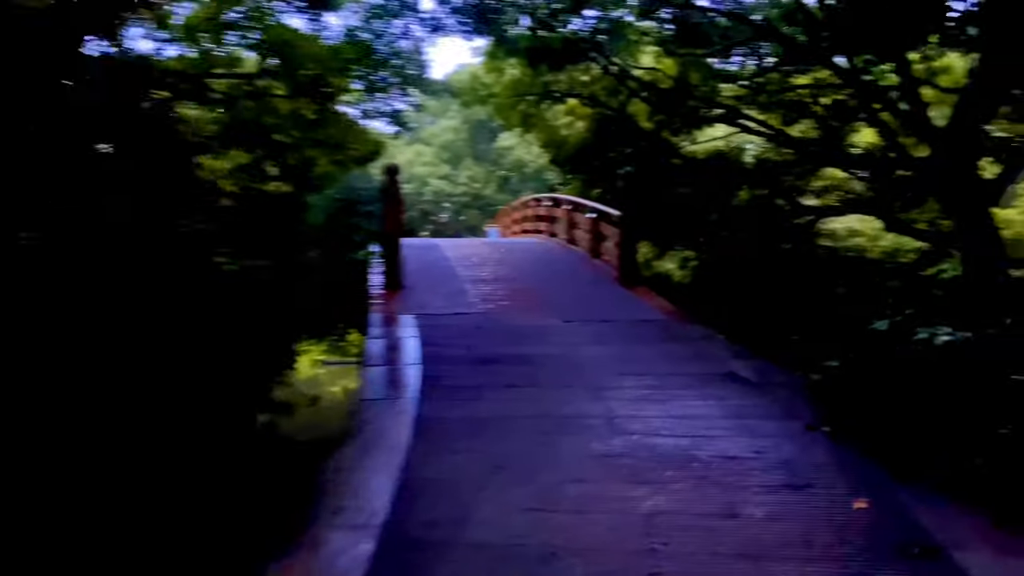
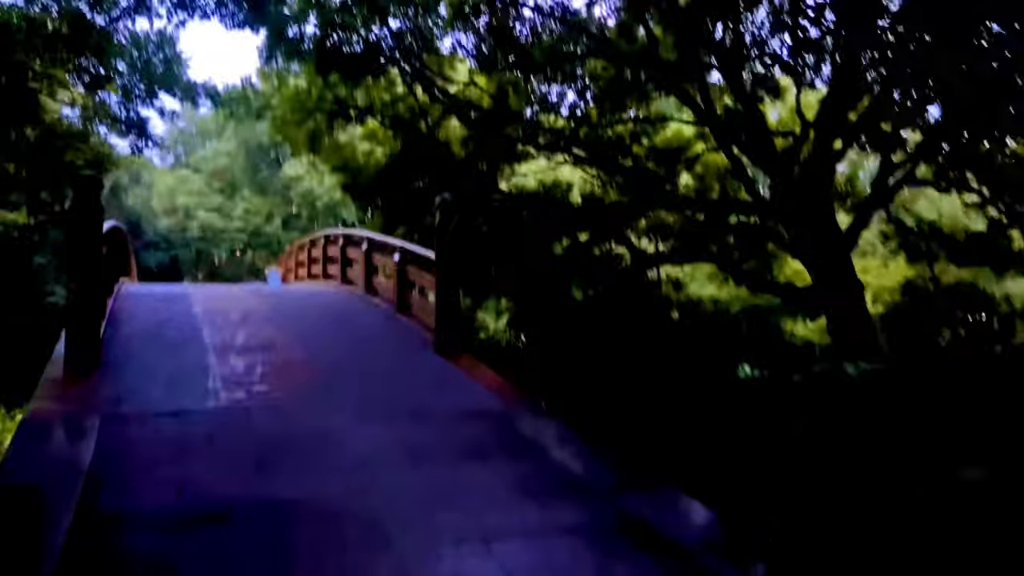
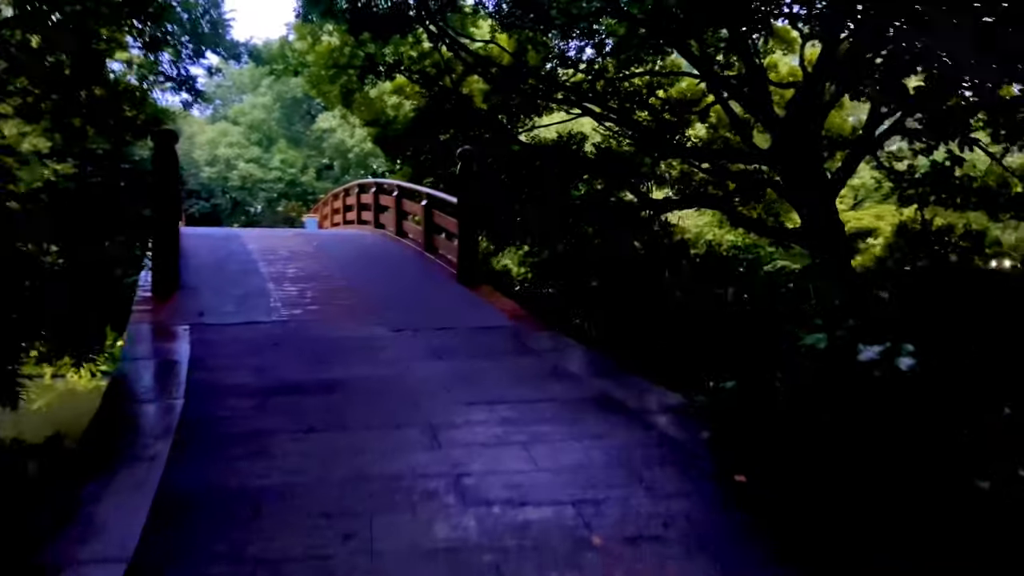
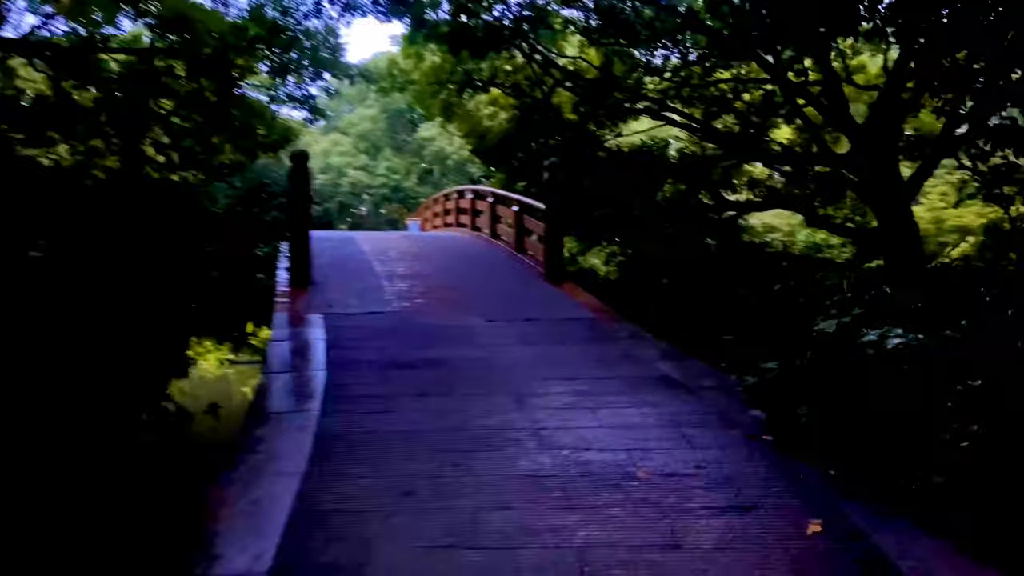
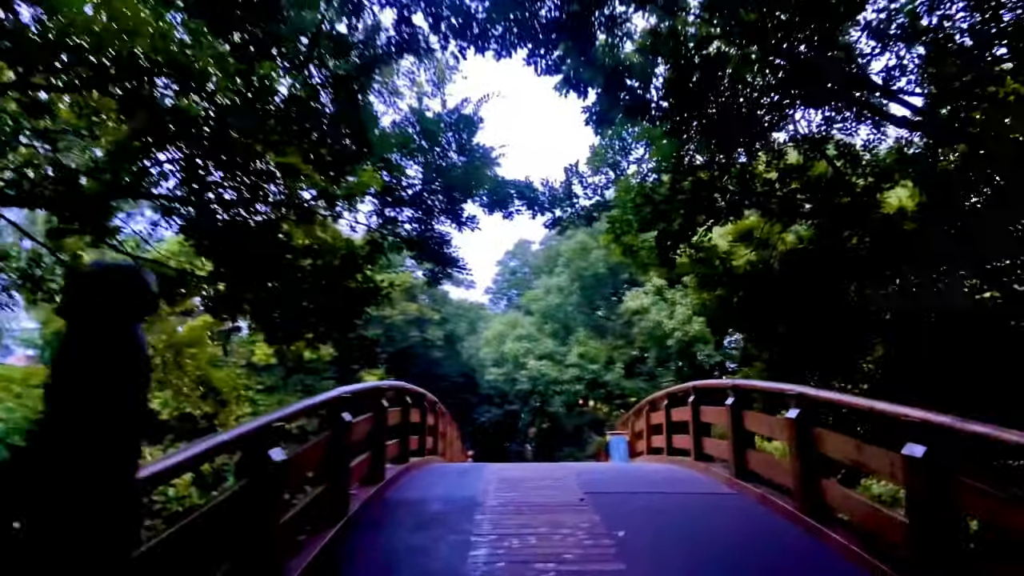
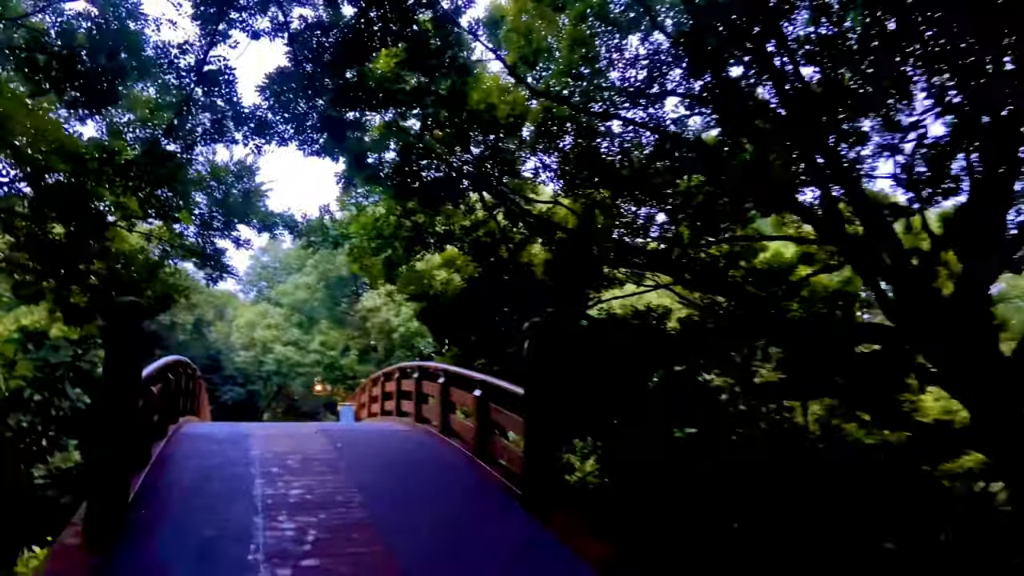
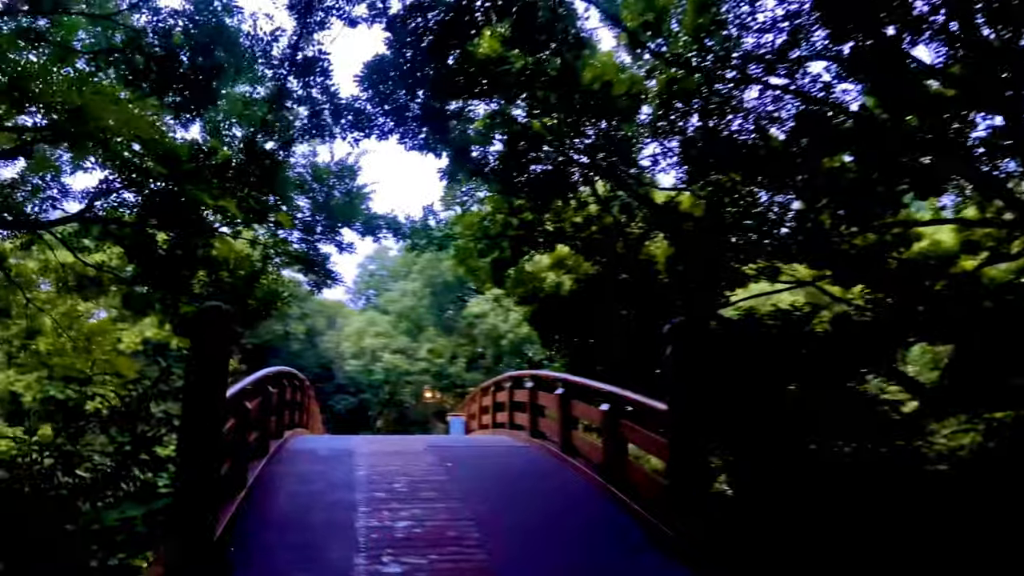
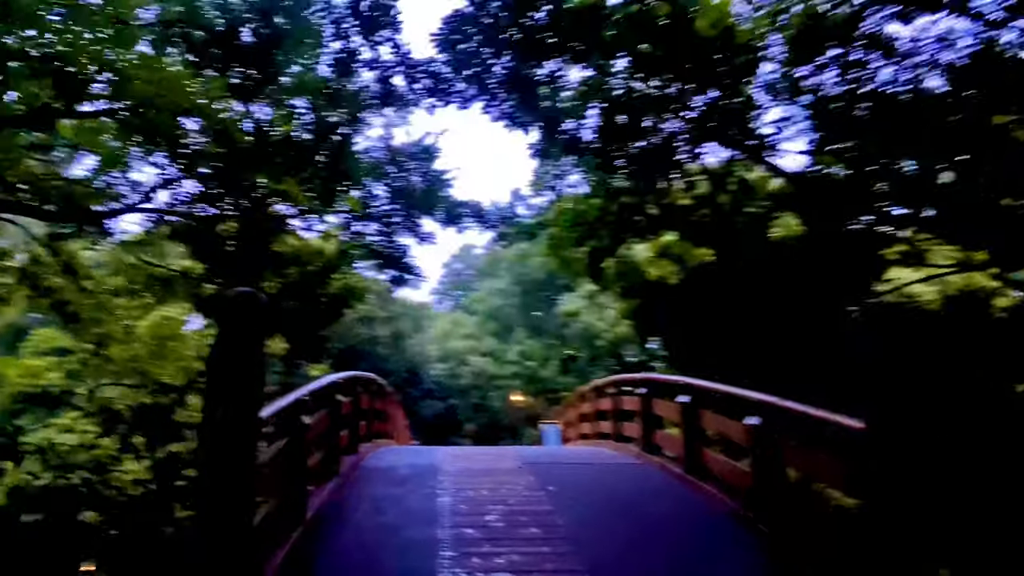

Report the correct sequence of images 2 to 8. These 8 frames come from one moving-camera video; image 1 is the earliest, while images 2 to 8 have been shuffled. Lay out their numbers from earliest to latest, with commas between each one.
4, 3, 2, 6, 7, 8, 5
